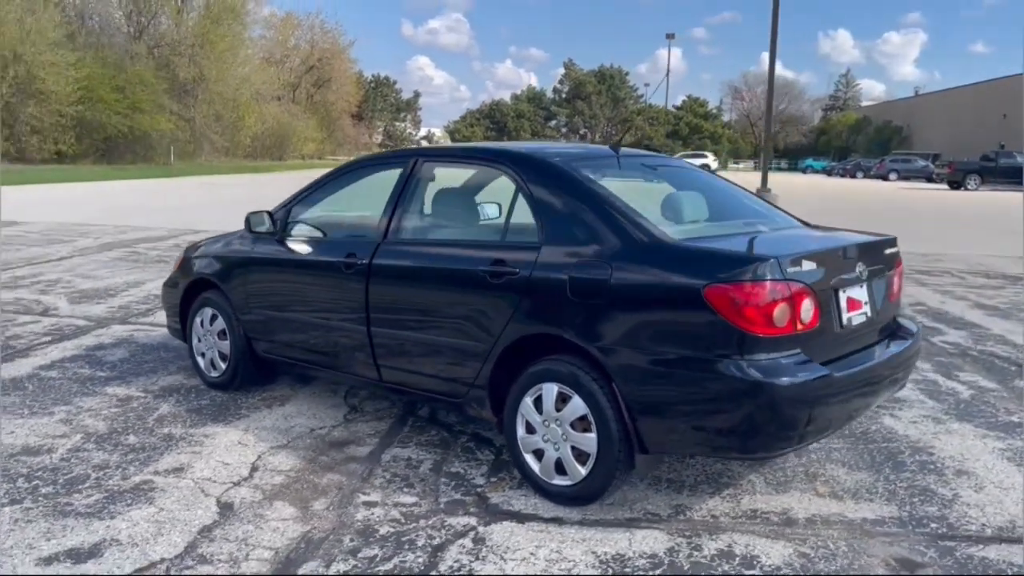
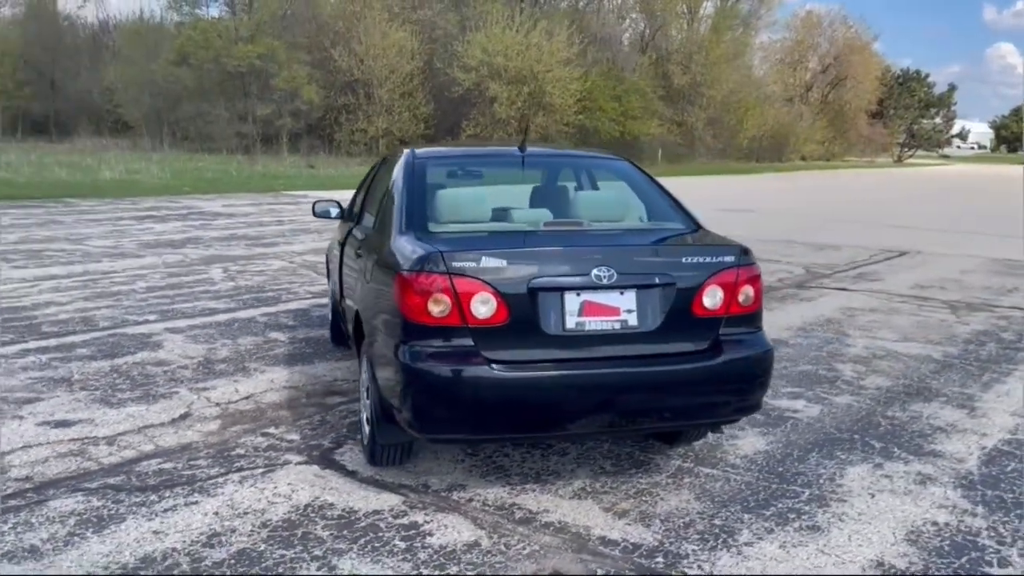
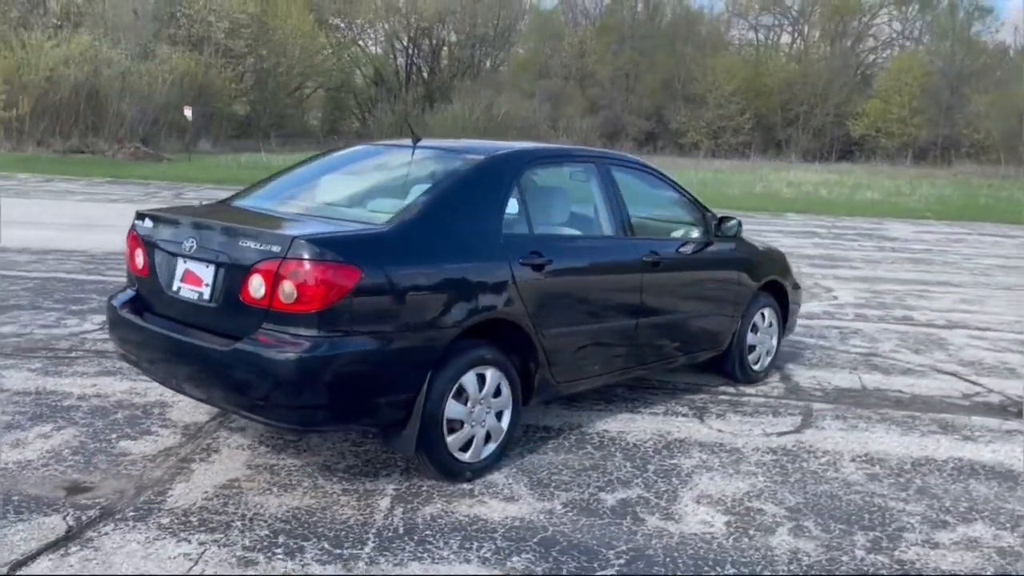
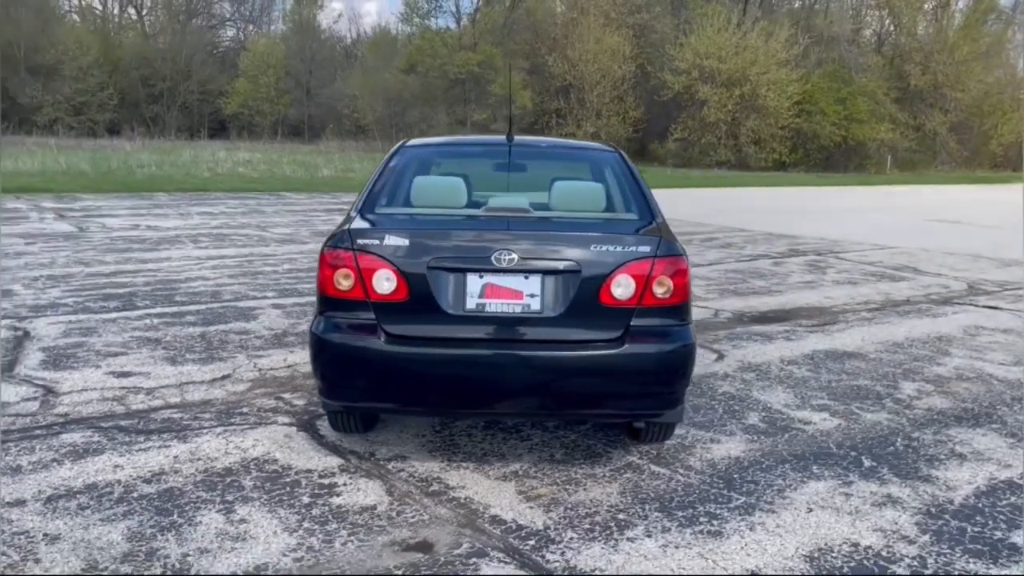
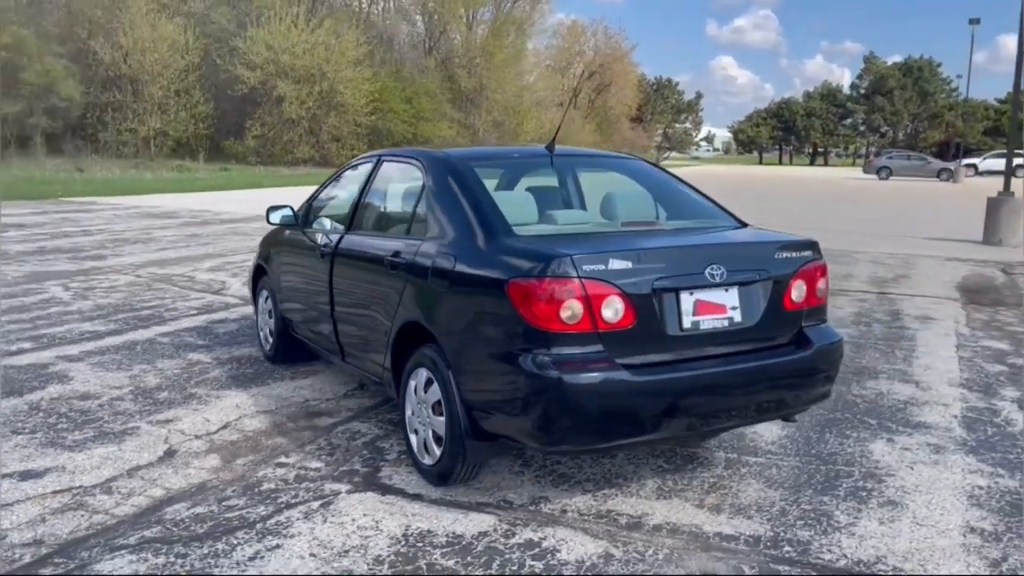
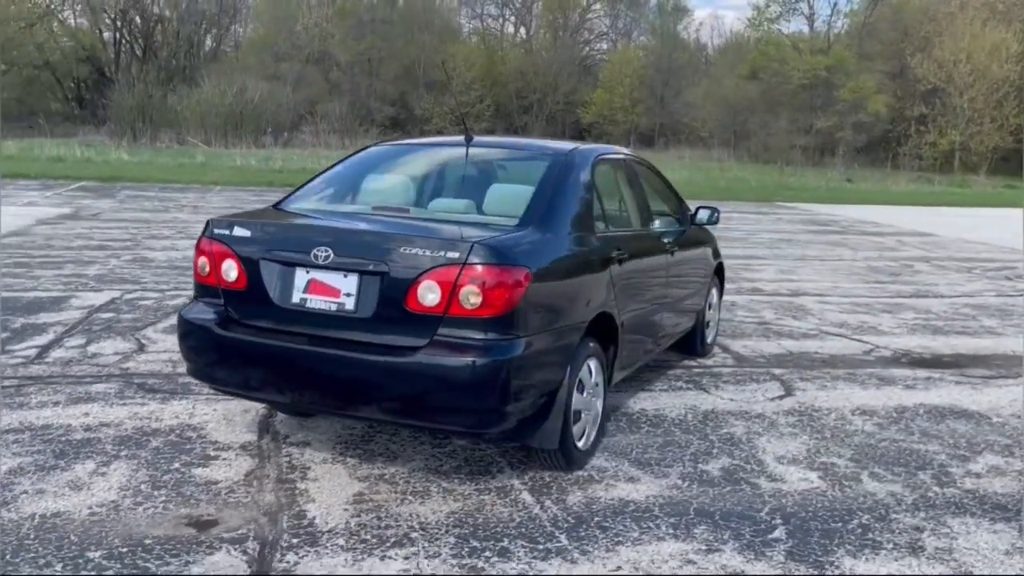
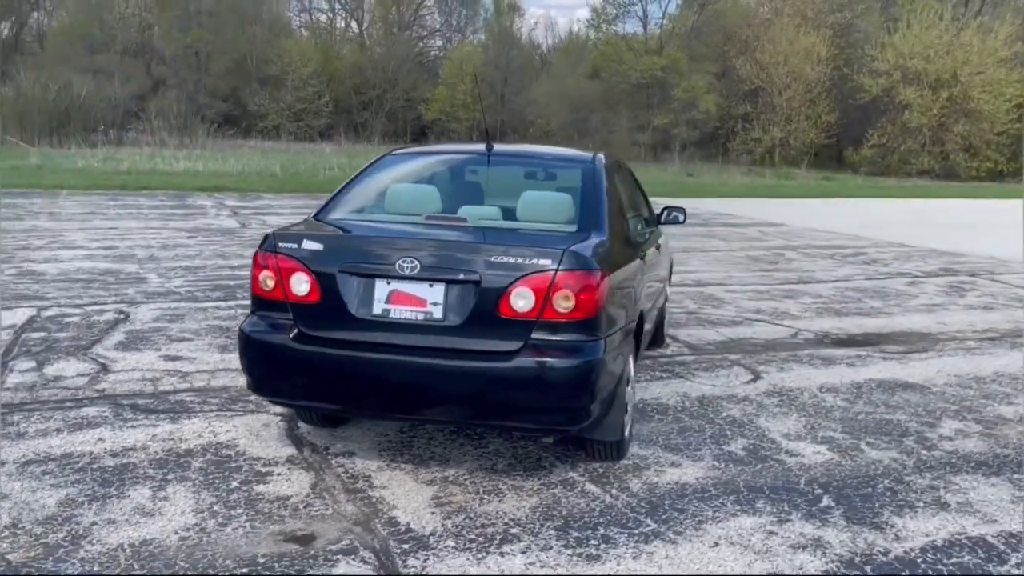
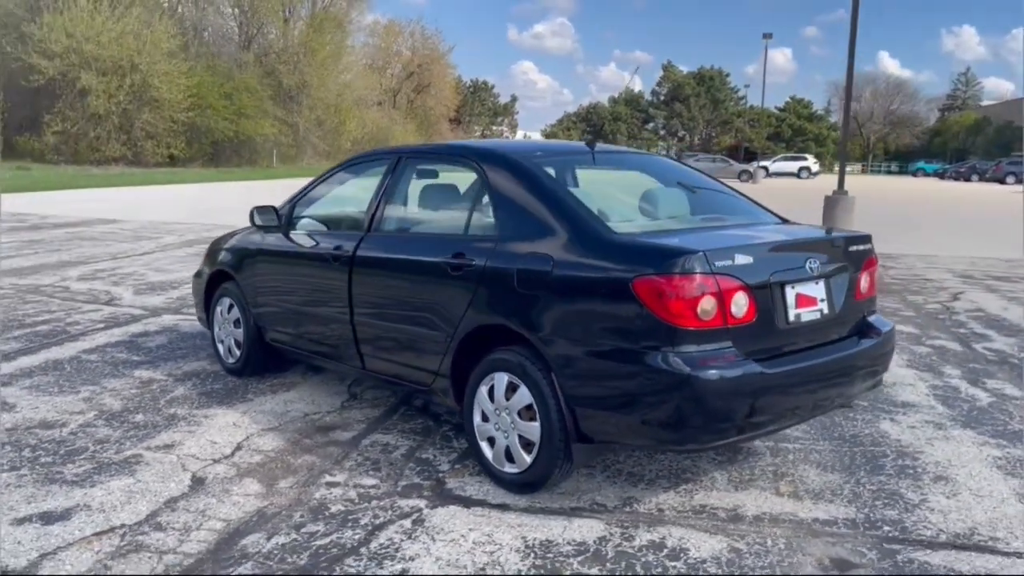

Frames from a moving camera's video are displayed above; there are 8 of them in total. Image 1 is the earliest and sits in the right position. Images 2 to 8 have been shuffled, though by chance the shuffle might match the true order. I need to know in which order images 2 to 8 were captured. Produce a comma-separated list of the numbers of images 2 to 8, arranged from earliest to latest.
8, 5, 2, 4, 7, 6, 3
